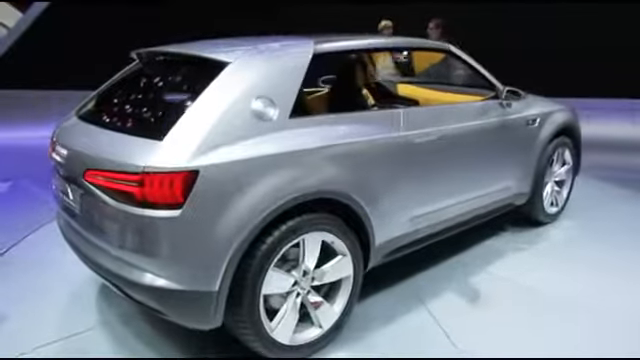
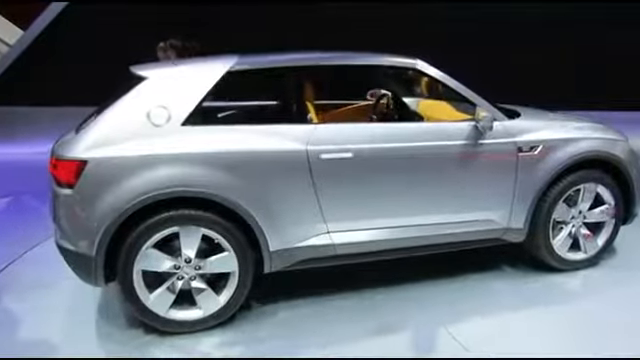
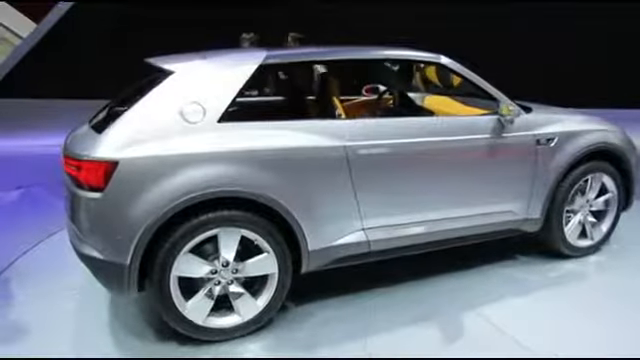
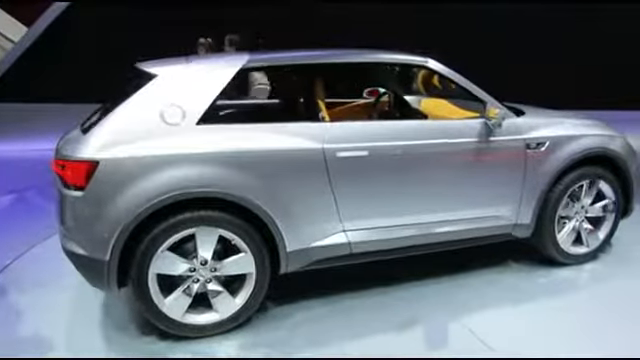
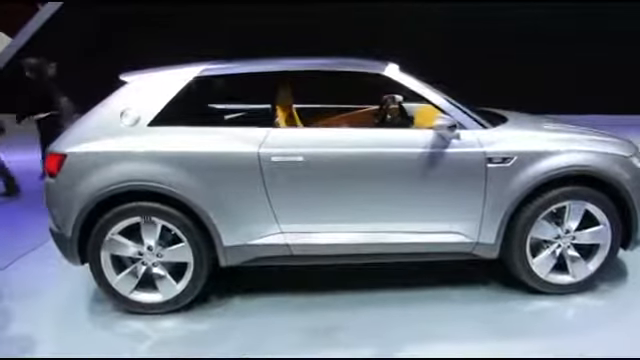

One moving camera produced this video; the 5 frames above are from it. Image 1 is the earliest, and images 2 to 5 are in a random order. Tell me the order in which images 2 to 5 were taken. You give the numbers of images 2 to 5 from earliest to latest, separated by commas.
3, 4, 2, 5
